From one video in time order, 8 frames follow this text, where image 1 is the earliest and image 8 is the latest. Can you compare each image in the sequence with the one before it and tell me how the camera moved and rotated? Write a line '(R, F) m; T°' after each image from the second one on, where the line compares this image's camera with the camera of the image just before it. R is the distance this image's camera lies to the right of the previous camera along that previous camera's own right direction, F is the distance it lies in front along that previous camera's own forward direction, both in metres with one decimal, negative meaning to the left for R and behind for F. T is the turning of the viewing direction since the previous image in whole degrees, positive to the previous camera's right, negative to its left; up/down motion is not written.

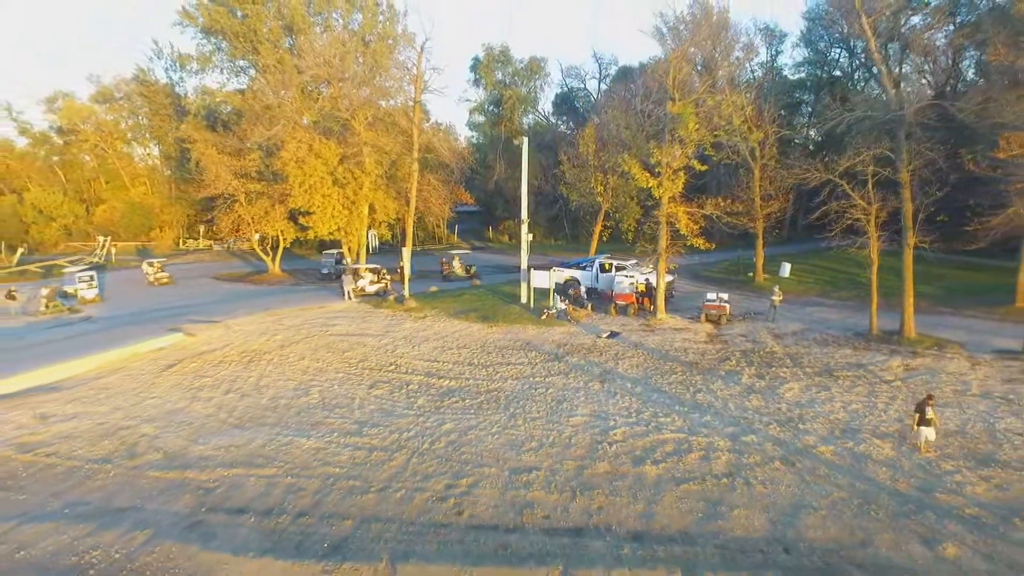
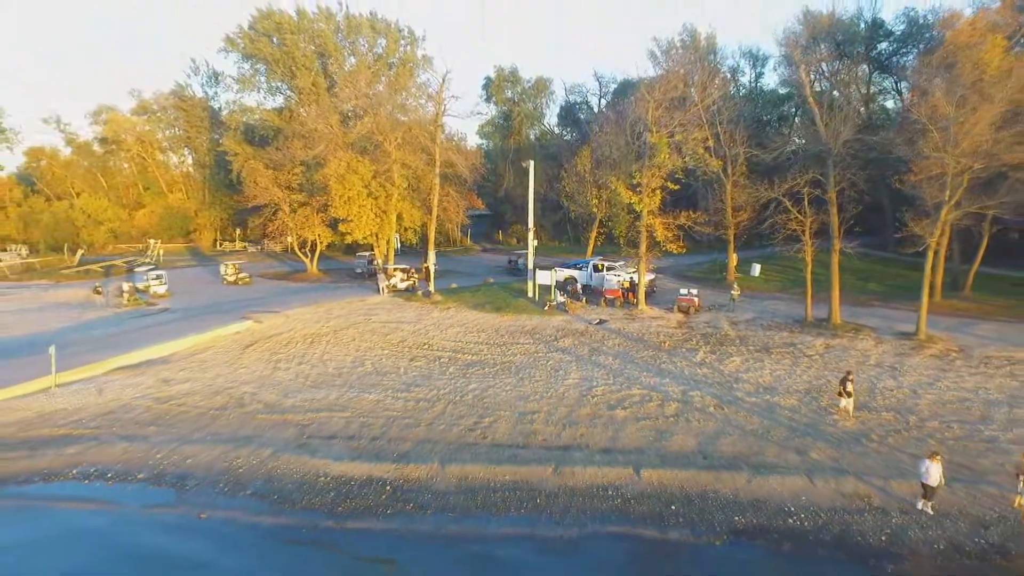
(0.0, -4.3) m; -1°
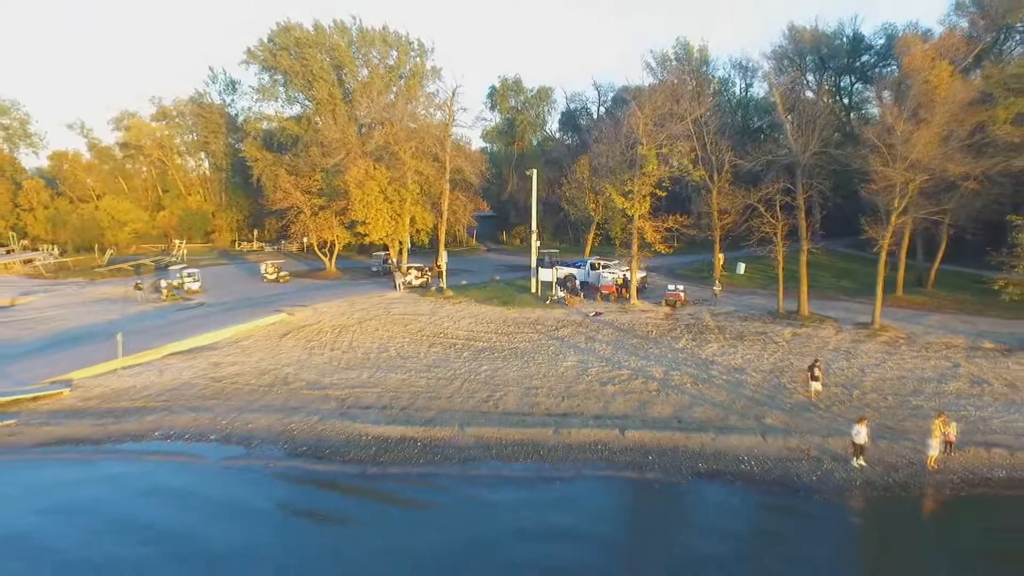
(-0.1, -2.7) m; 0°
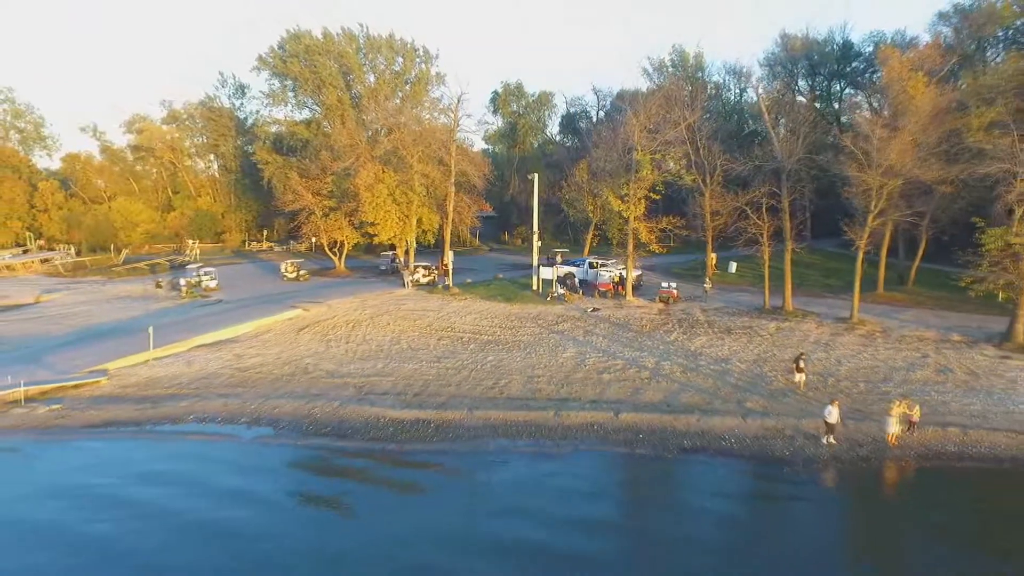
(-0.1, -1.6) m; 0°
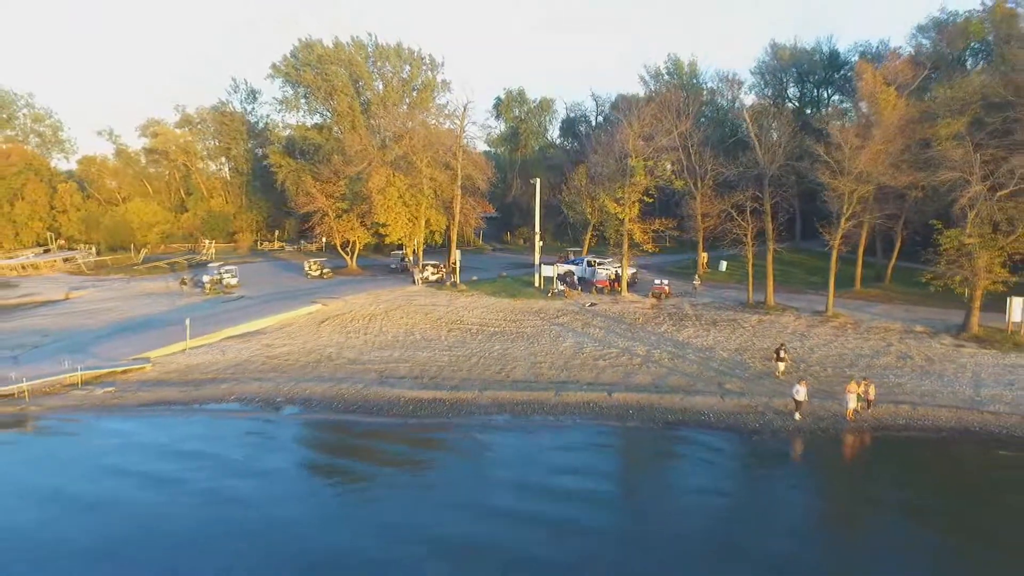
(-0.2, -2.2) m; 0°
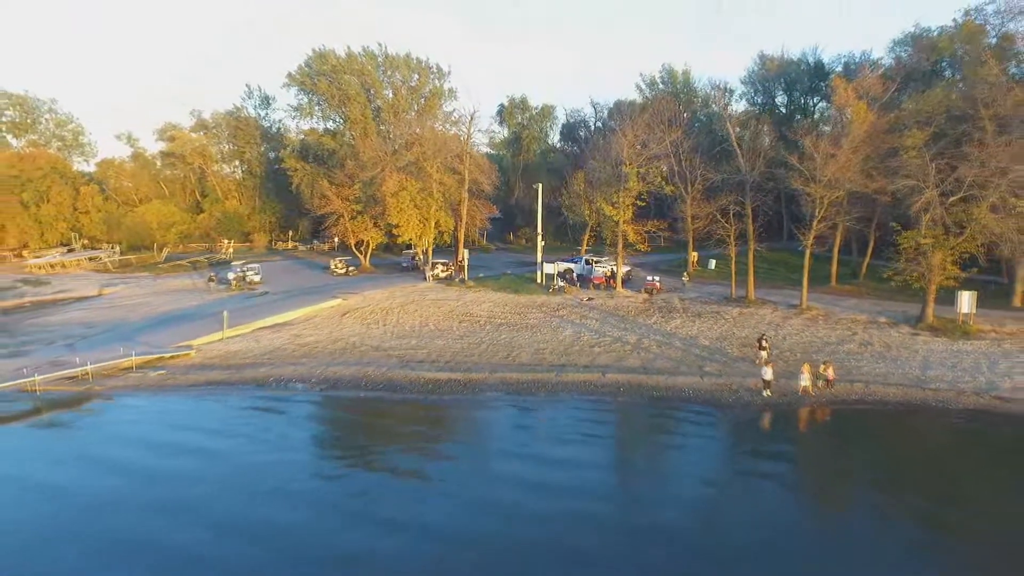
(-0.2, -2.7) m; 0°
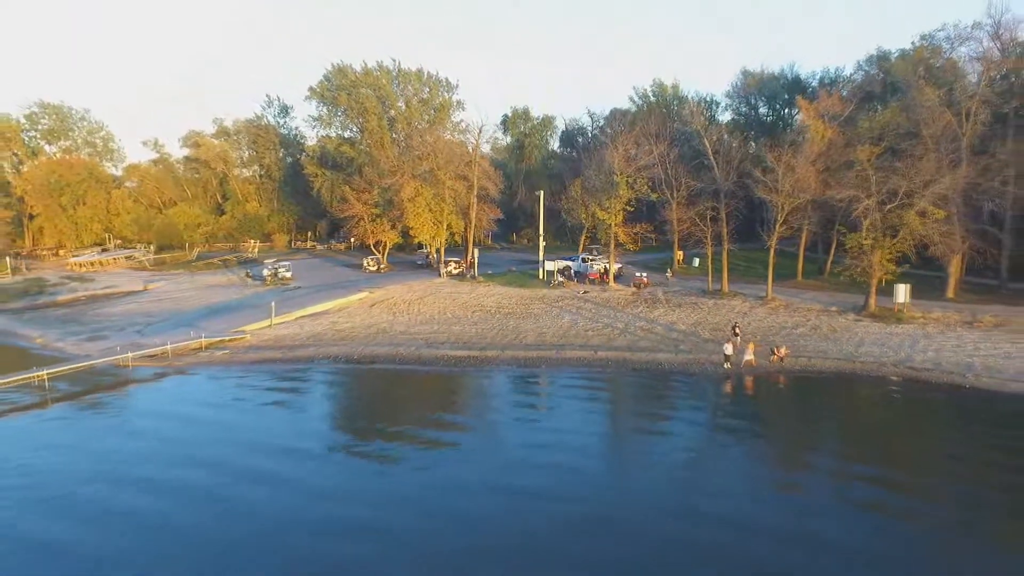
(-0.3, -4.6) m; 0°
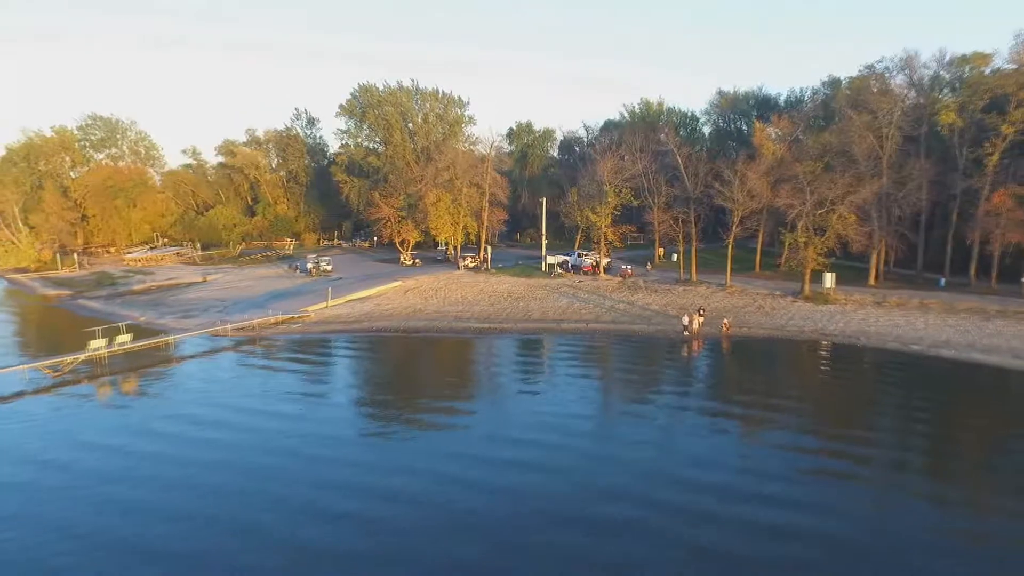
(-0.6, -7.8) m; 0°
